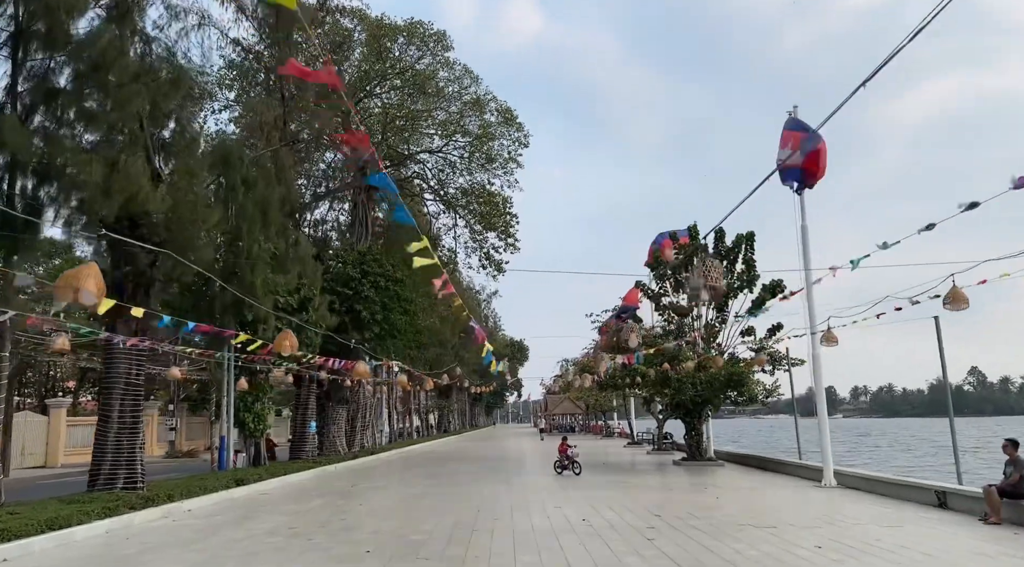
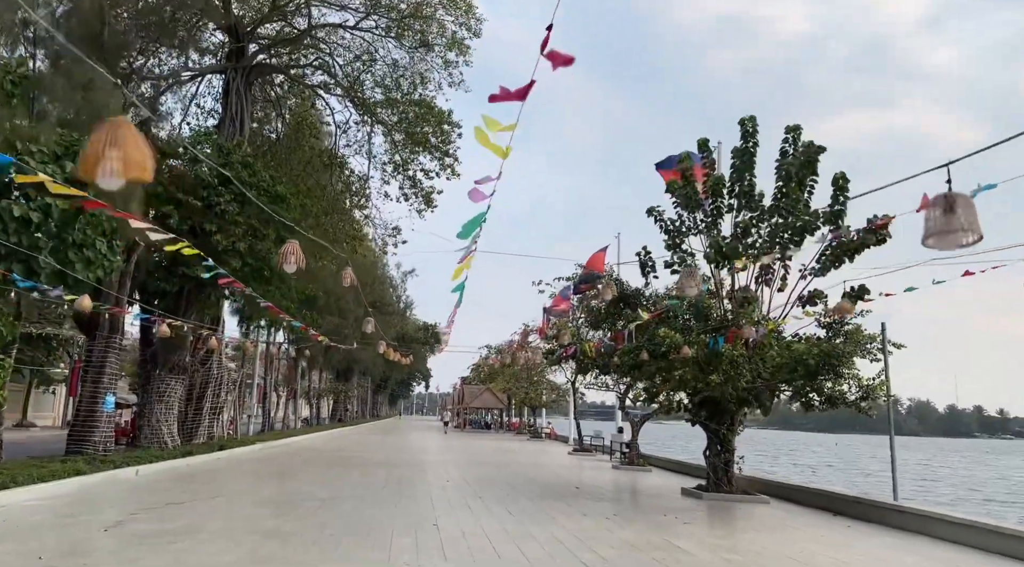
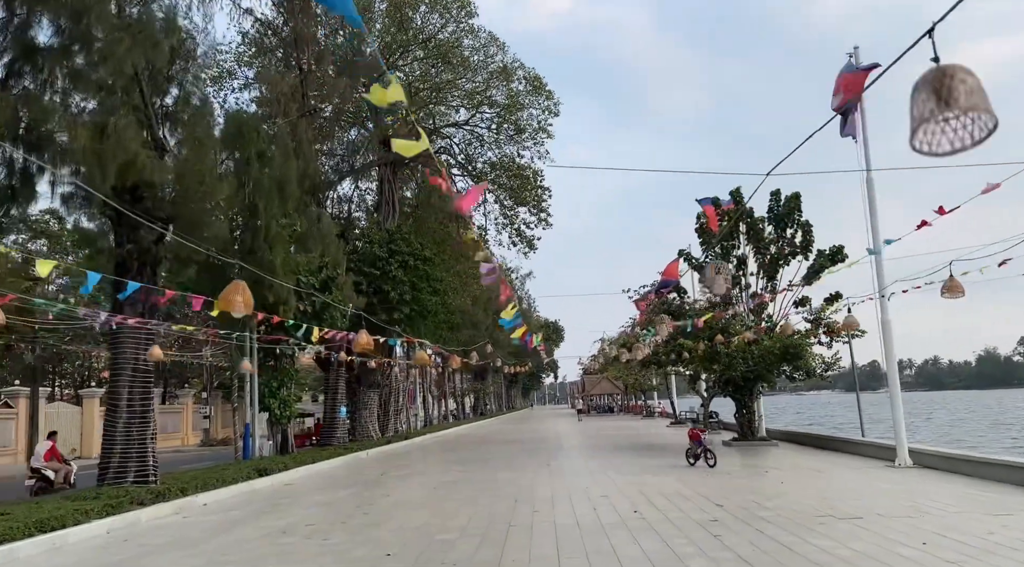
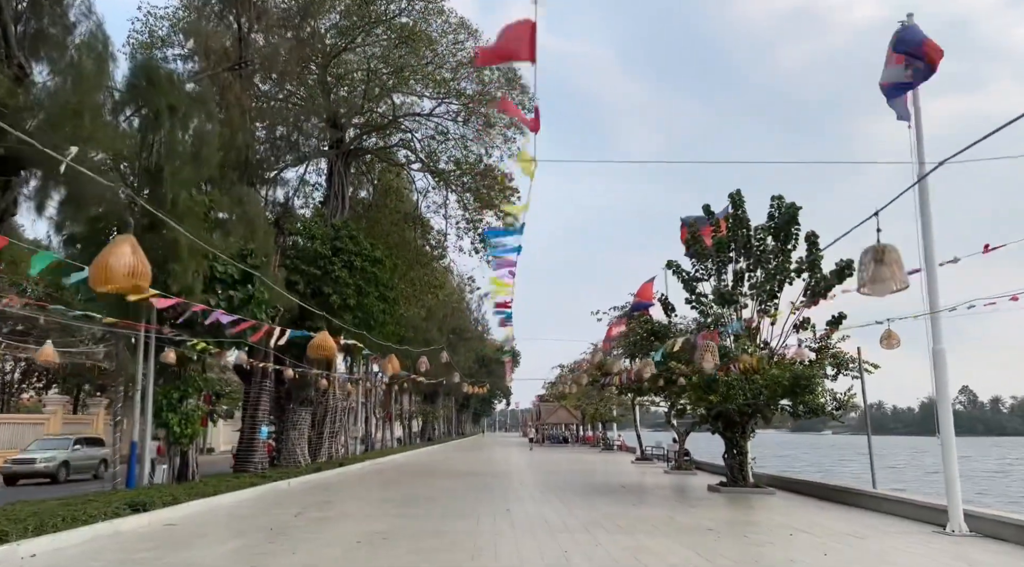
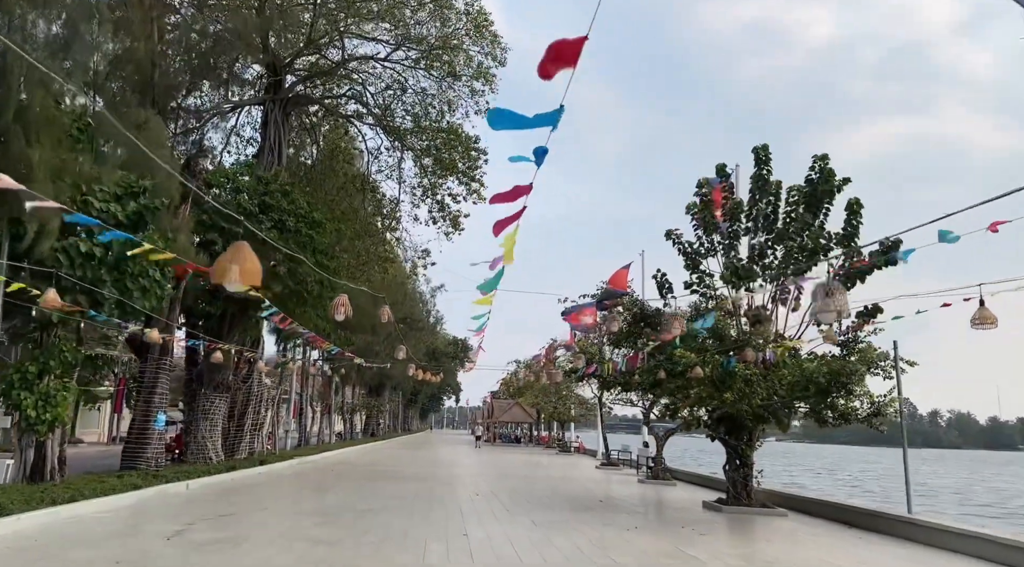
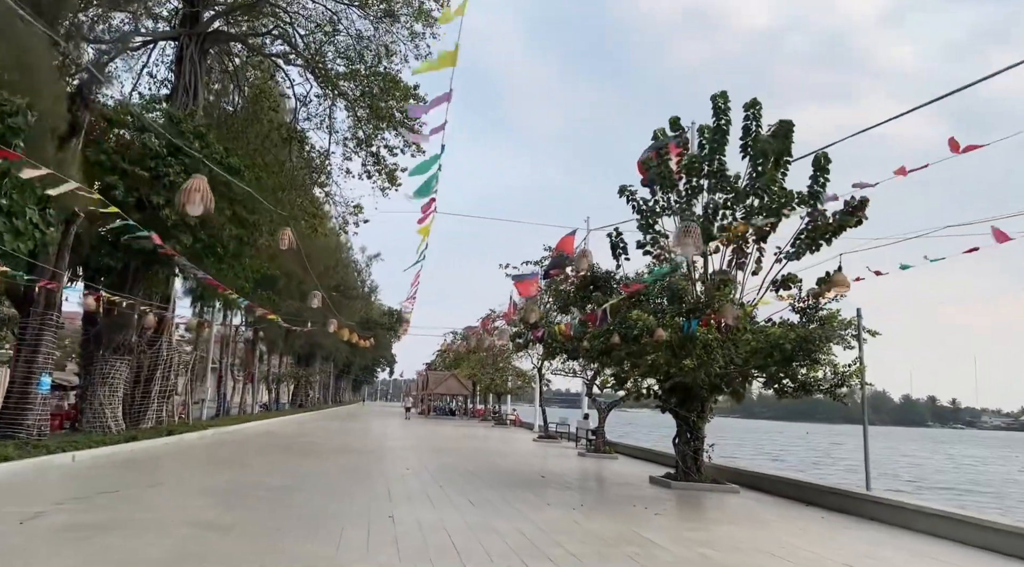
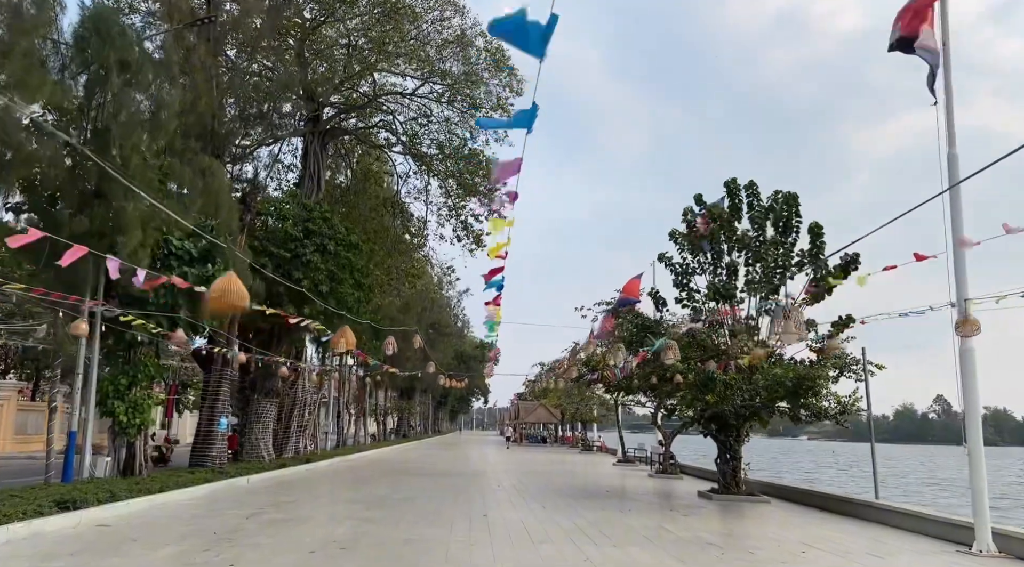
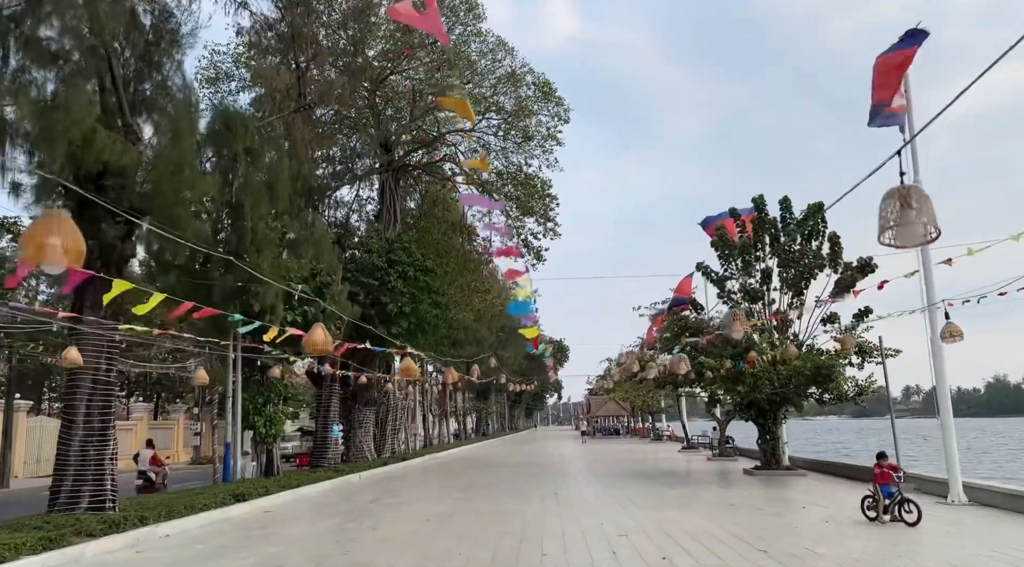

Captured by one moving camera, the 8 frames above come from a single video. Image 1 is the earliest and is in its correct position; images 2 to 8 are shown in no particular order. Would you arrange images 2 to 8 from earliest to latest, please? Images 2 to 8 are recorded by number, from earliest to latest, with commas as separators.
3, 8, 4, 7, 5, 2, 6
